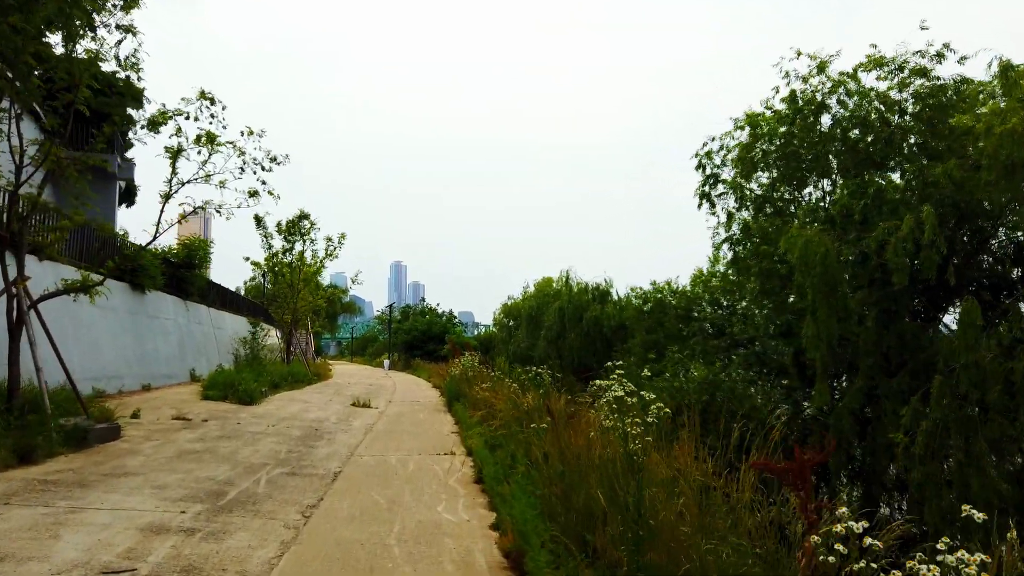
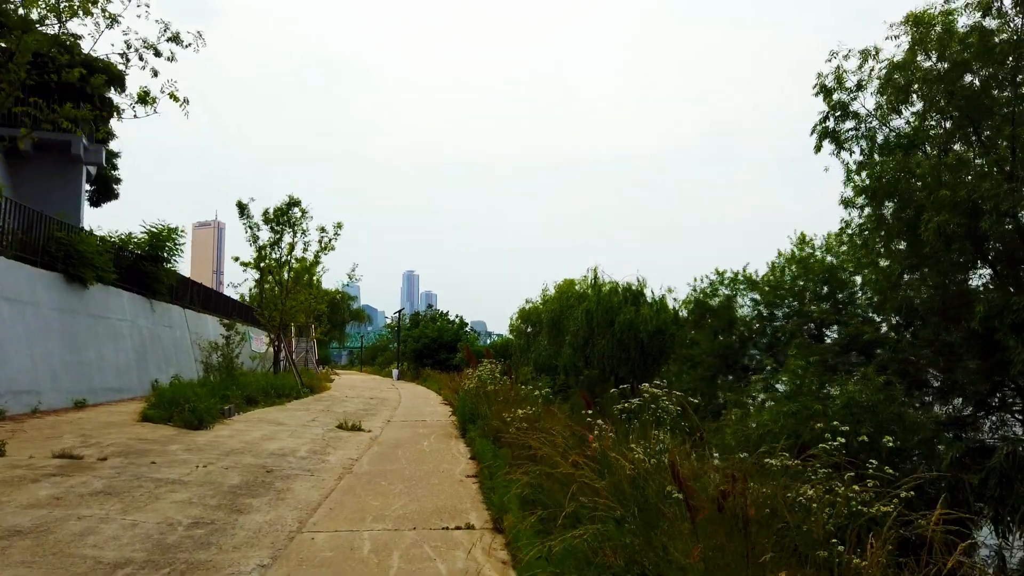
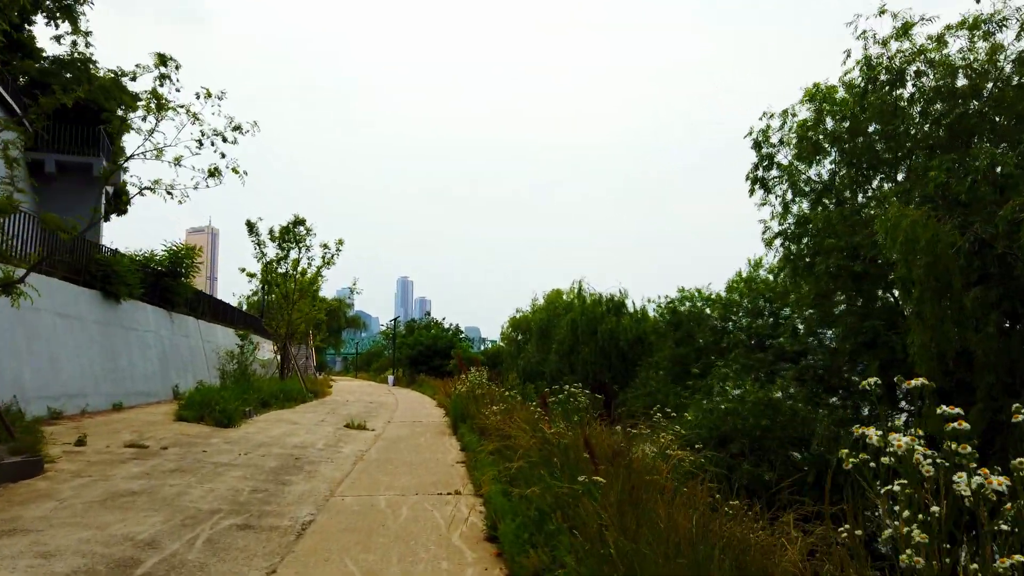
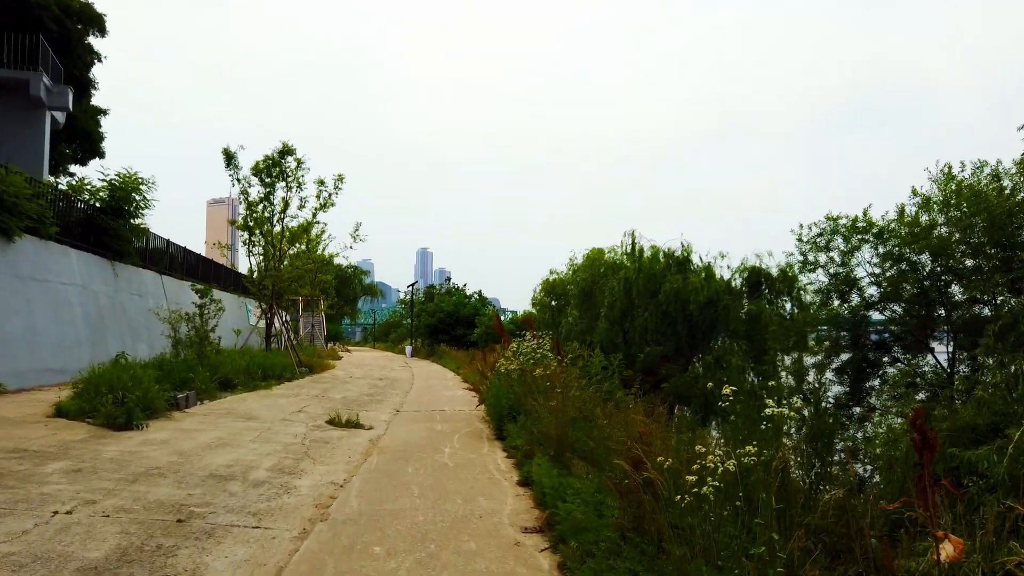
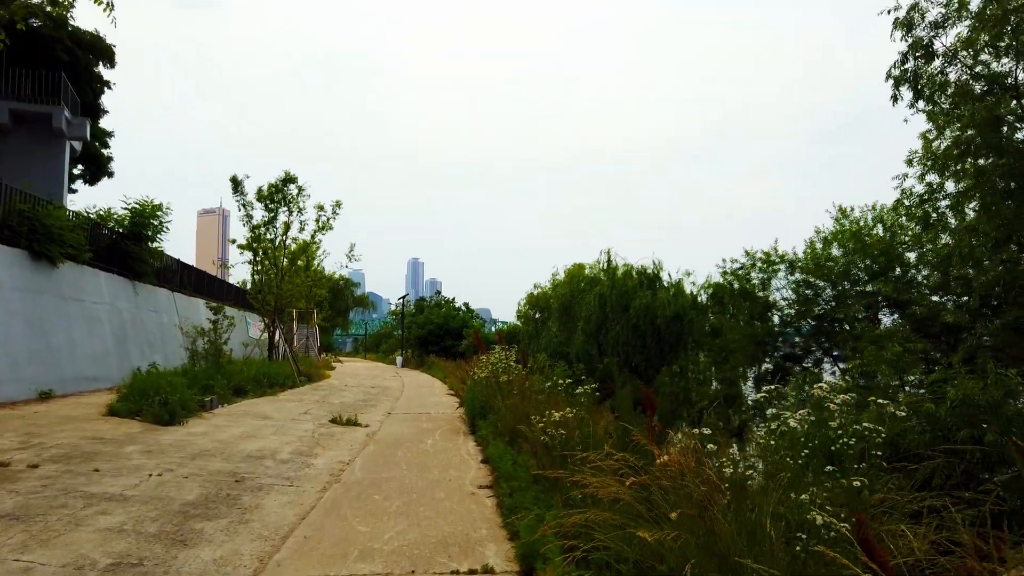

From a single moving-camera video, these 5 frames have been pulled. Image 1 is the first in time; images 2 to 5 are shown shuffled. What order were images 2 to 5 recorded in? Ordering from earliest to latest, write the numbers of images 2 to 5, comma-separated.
3, 2, 5, 4
